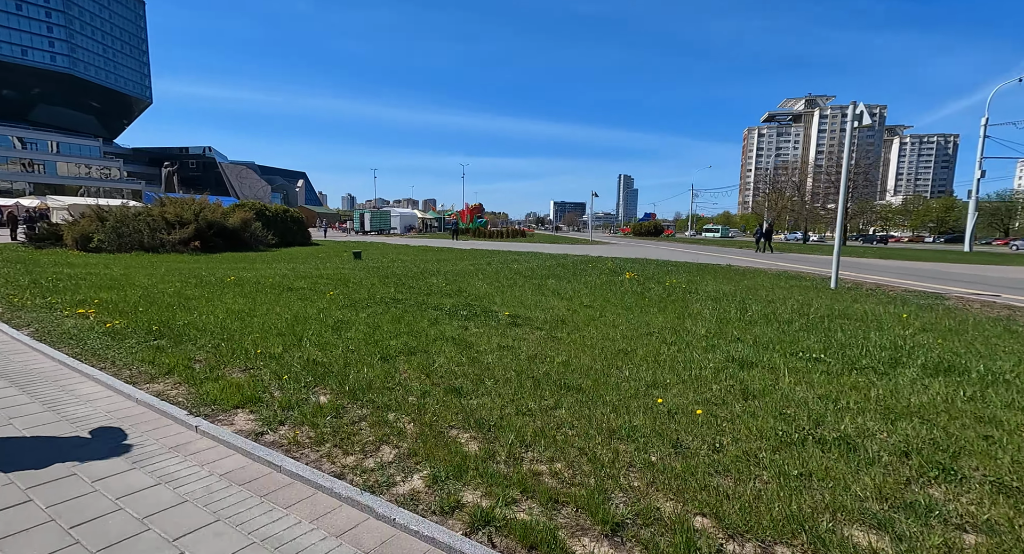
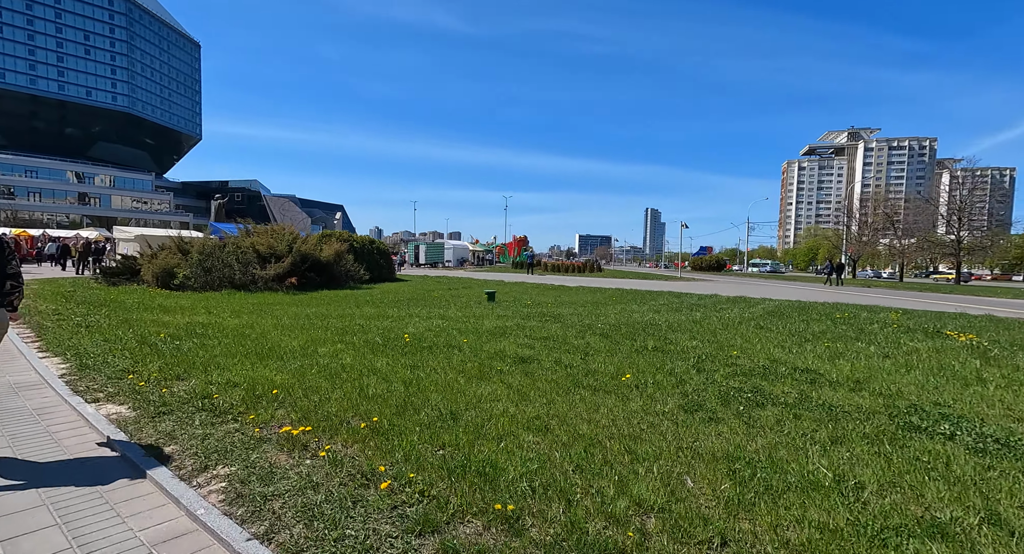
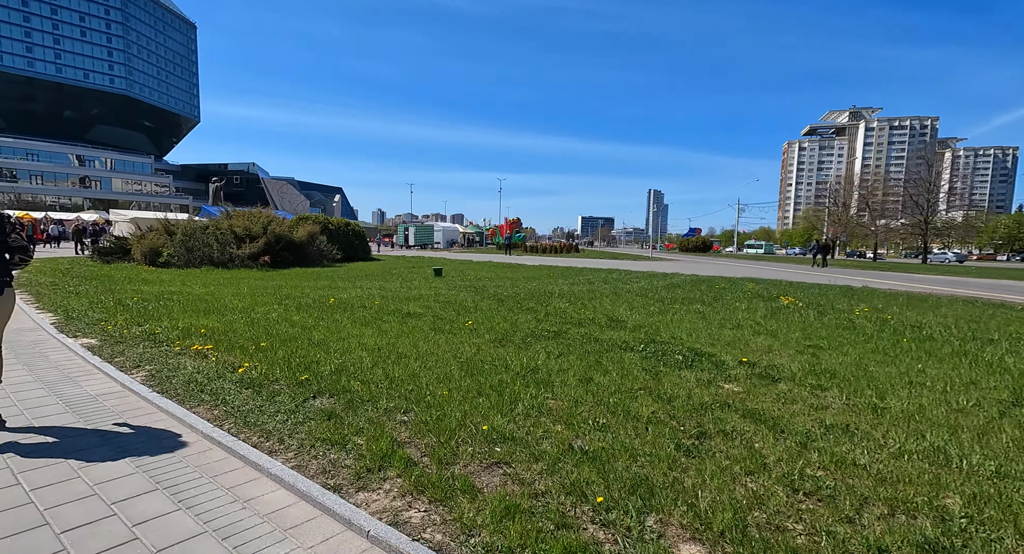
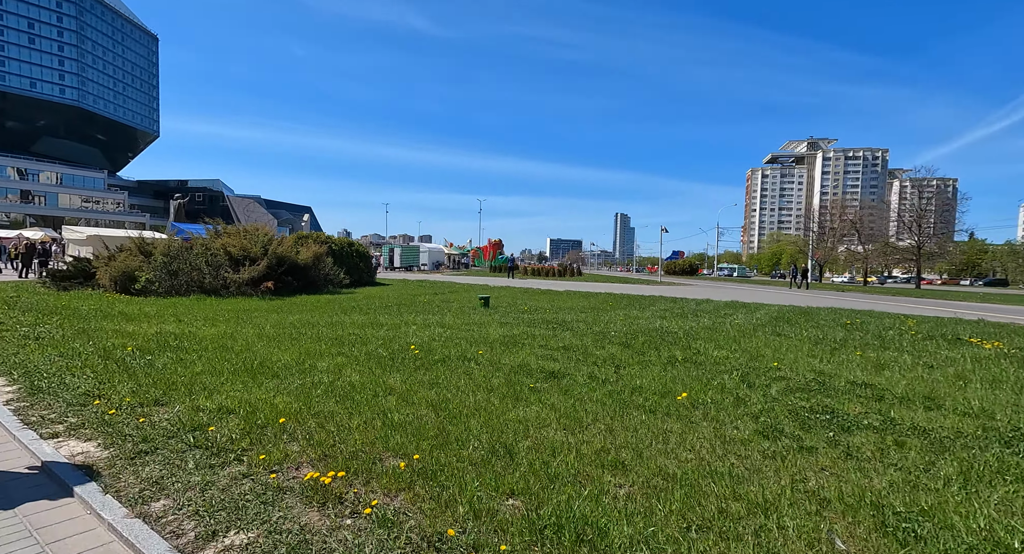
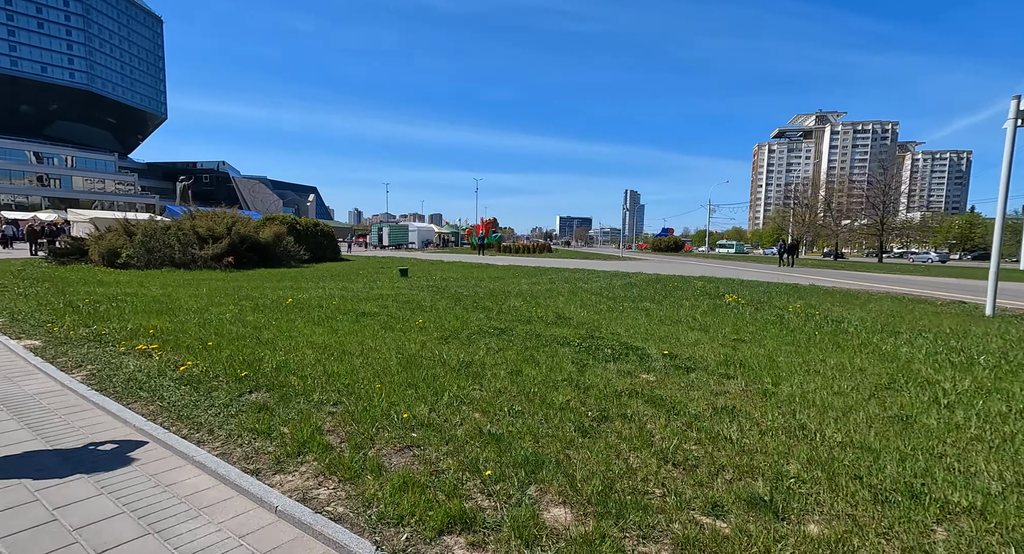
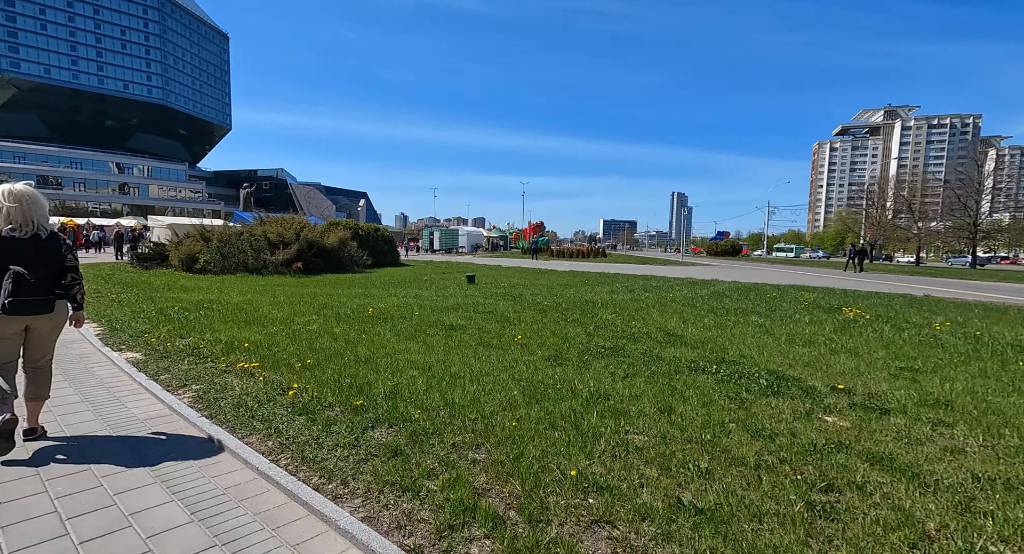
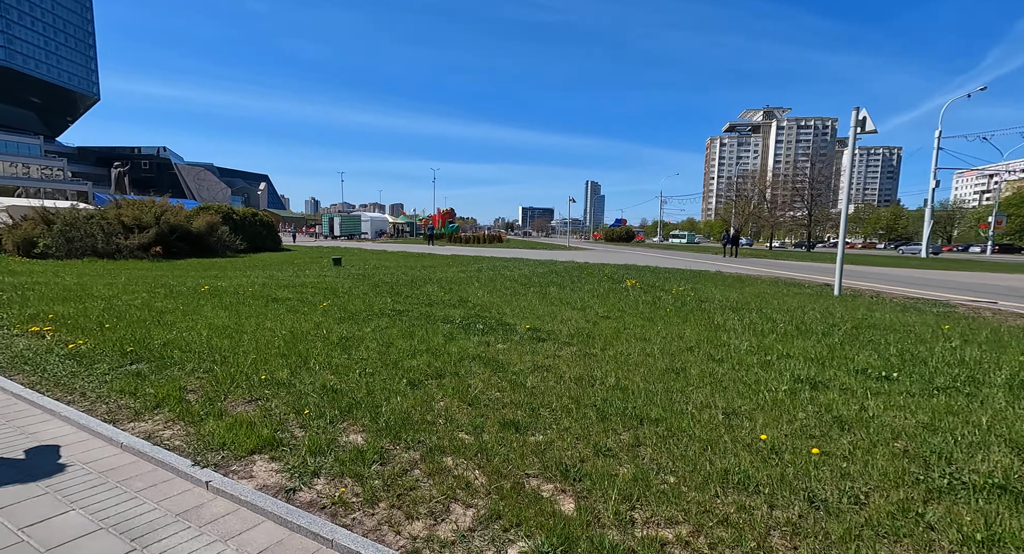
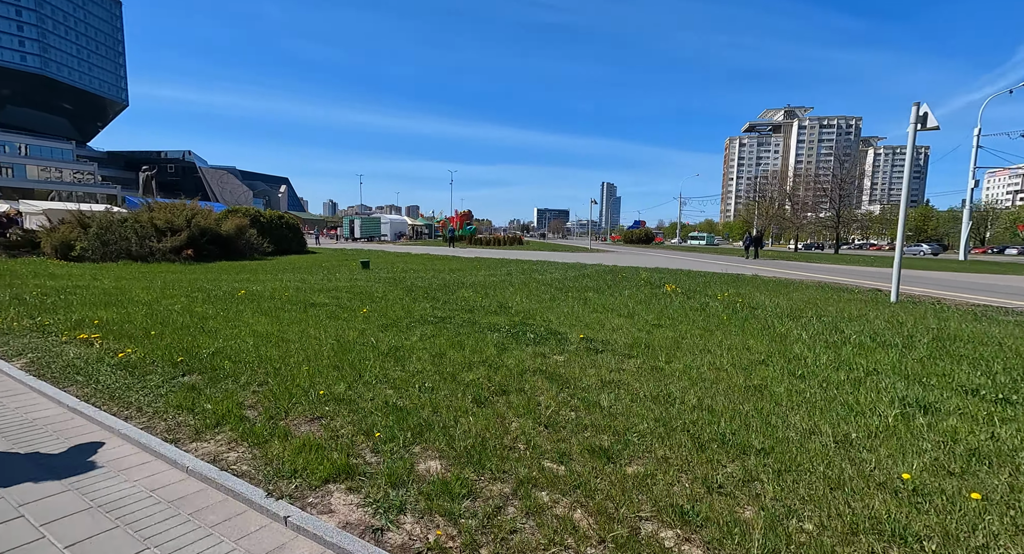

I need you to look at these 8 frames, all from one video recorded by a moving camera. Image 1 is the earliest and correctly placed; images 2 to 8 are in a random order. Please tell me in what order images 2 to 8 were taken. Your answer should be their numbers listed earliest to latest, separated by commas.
7, 8, 5, 3, 6, 2, 4
